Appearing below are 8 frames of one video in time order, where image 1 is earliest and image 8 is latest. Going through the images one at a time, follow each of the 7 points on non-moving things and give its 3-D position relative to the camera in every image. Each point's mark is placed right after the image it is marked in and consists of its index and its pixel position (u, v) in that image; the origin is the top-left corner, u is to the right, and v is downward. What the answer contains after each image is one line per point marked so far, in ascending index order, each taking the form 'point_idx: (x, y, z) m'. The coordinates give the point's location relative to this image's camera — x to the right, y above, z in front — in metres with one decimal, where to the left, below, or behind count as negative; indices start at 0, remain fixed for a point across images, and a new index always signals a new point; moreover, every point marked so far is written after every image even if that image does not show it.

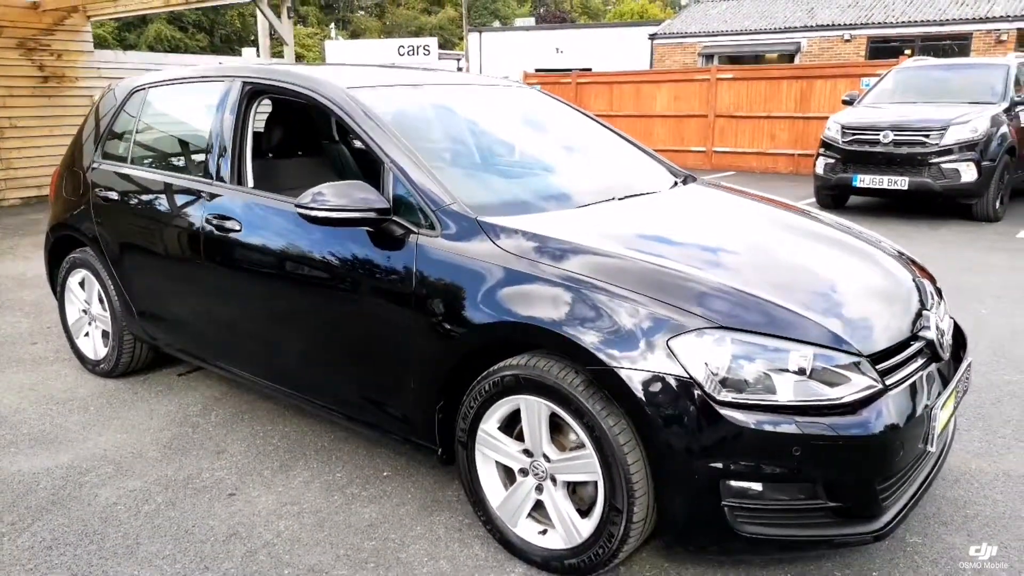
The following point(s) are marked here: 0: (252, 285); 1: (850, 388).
0: (-1.1, 0.0, +3.3) m
1: (+0.9, -0.3, +2.2) m
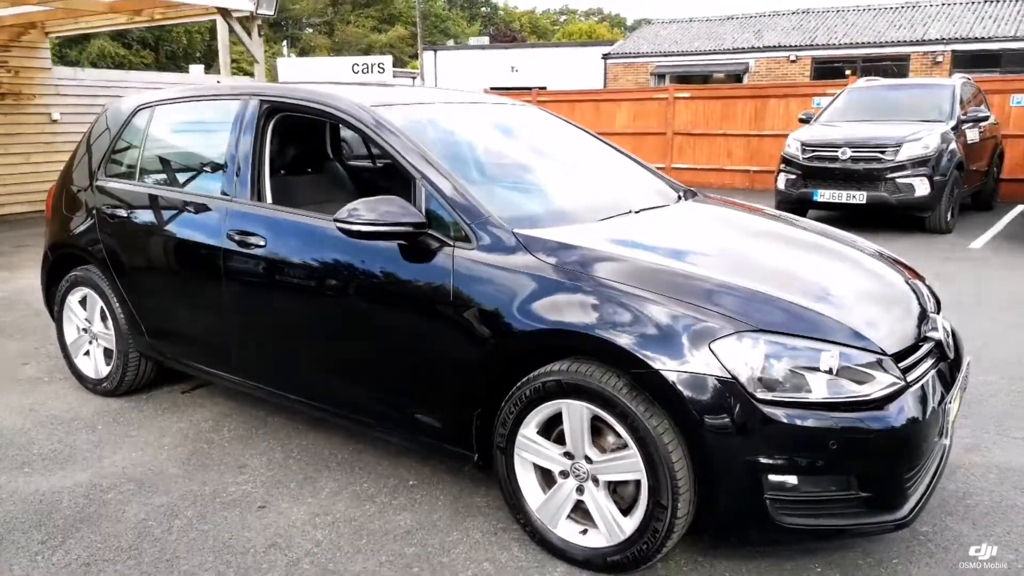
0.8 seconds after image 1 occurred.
0: (-1.0, 0.0, +3.3) m
1: (+1.1, -0.3, +2.4) m
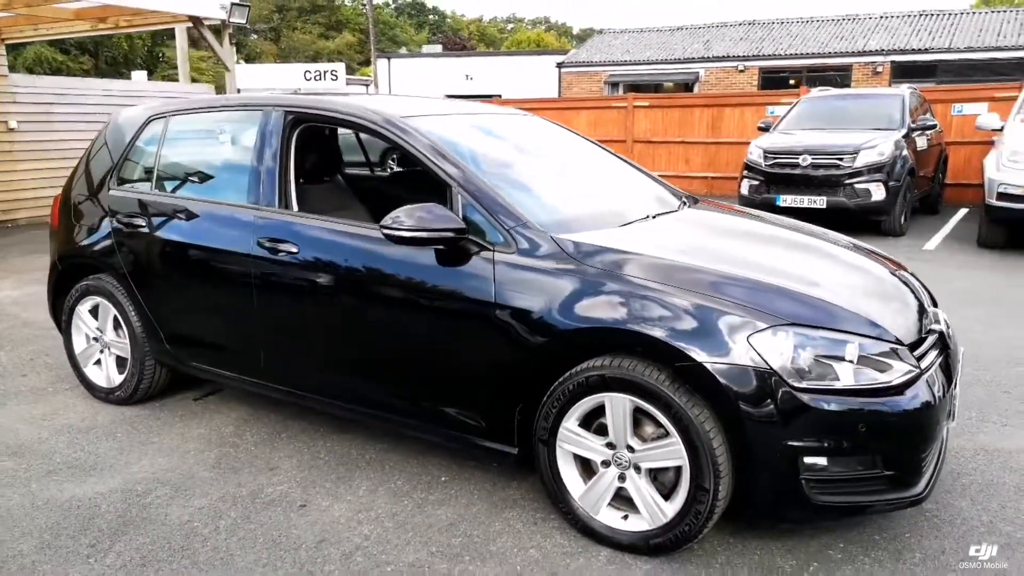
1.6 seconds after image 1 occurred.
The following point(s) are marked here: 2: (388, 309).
0: (-0.9, -0.1, +3.4) m
1: (+1.3, -0.3, +2.6) m
2: (-0.5, -0.1, +3.2) m
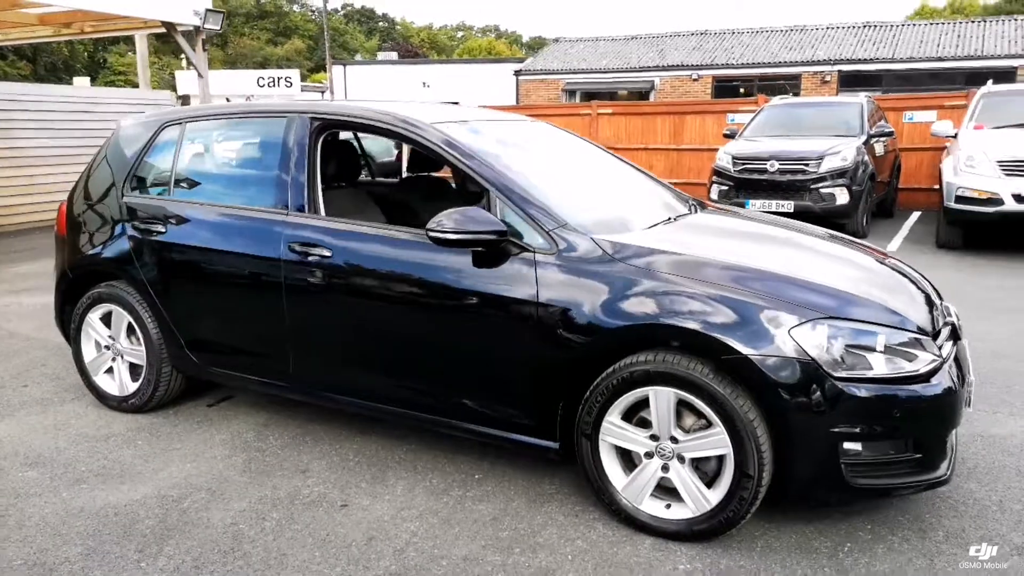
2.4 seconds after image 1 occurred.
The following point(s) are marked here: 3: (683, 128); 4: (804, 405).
0: (-0.7, -0.1, +3.5) m
1: (+1.4, -0.3, +2.8) m
2: (-0.3, -0.1, +3.3) m
3: (+3.3, +3.1, +15.1) m
4: (+1.0, -0.4, +2.7) m
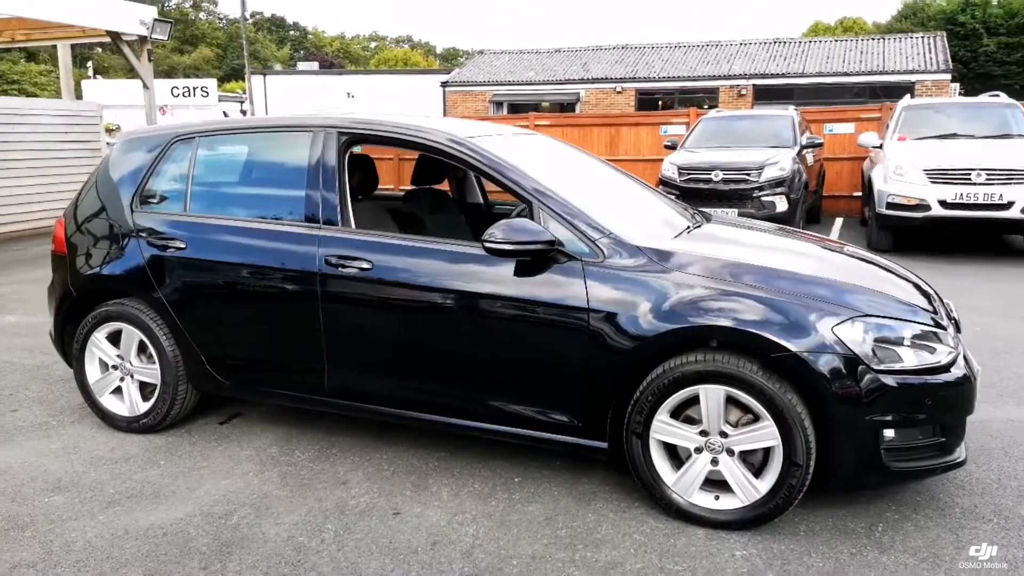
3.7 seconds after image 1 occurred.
0: (-0.6, -0.1, +3.5) m
1: (+1.7, -0.2, +3.0) m
2: (-0.2, -0.1, +3.3) m
3: (+2.1, +2.9, +15.5) m
4: (+1.2, -0.4, +2.9) m
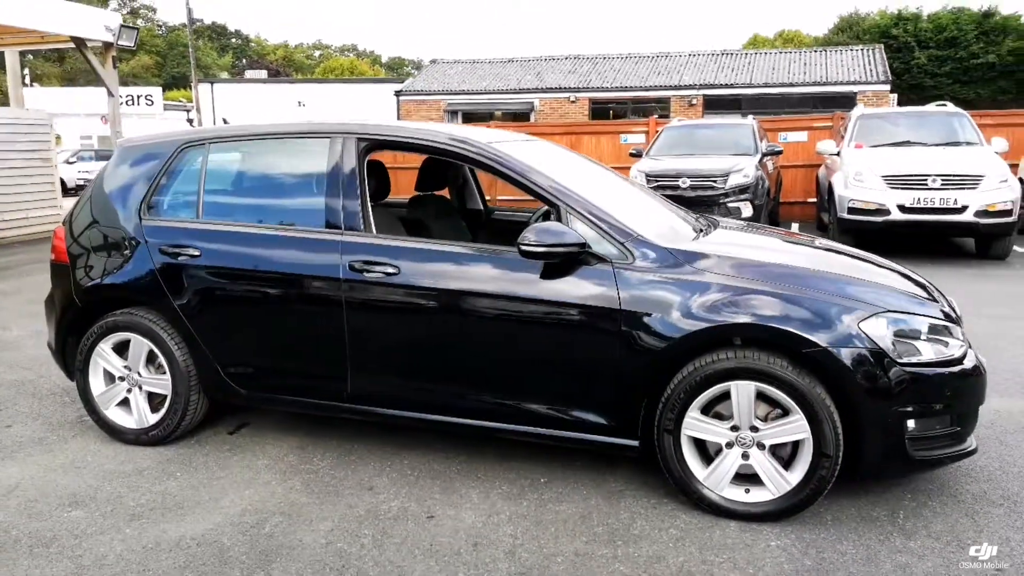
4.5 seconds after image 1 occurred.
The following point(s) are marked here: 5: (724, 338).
0: (-0.5, -0.2, +3.5) m
1: (+1.8, -0.2, +3.2) m
2: (0.0, -0.1, +3.4) m
3: (+1.4, +2.8, +15.7) m
4: (+1.4, -0.4, +3.0) m
5: (+0.8, -0.2, +3.2) m
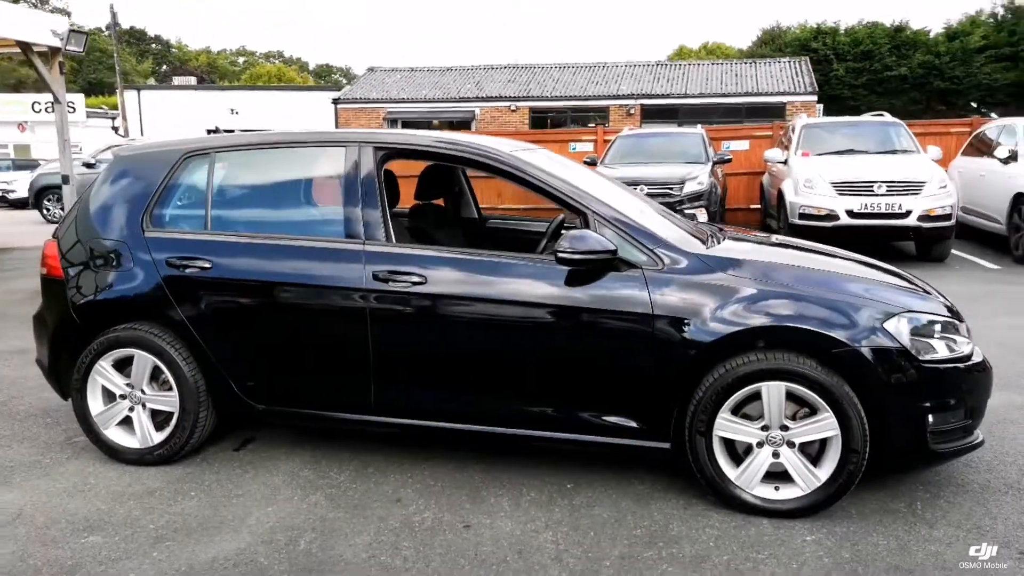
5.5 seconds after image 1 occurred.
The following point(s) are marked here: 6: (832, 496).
0: (-0.4, -0.2, +3.5) m
1: (+1.9, -0.2, +3.4) m
2: (+0.1, -0.2, +3.4) m
3: (+0.4, +2.6, +15.8) m
4: (+1.5, -0.4, +3.2) m
5: (+1.0, -0.2, +3.2) m
6: (+1.3, -0.8, +3.2) m
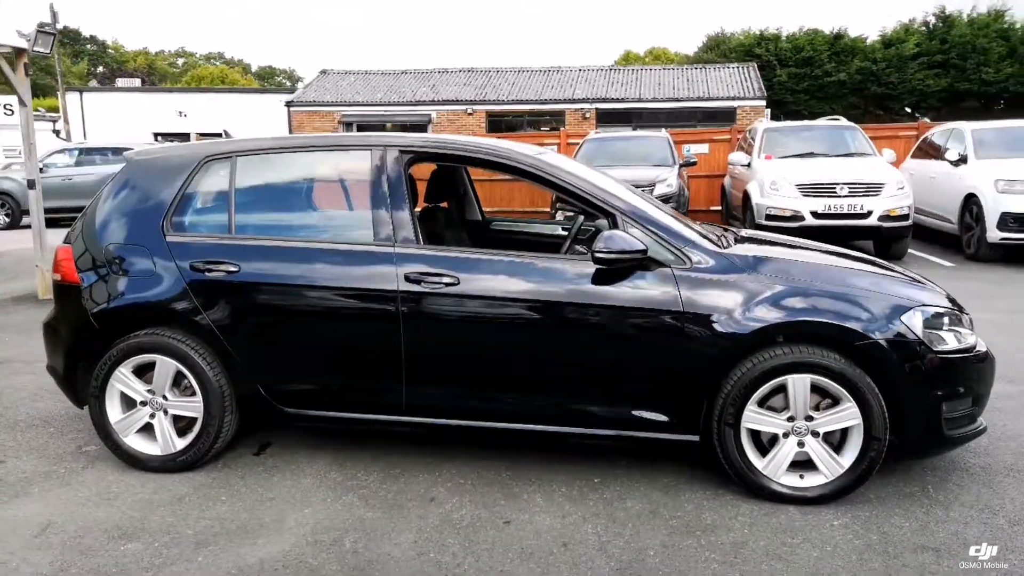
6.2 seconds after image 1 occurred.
0: (-0.2, -0.2, +3.5) m
1: (+2.1, -0.2, +3.6) m
2: (+0.2, -0.2, +3.5) m
3: (-0.4, +2.6, +15.9) m
4: (+1.7, -0.4, +3.3) m
5: (+1.1, -0.2, +3.4) m
6: (+1.4, -0.8, +3.3) m
